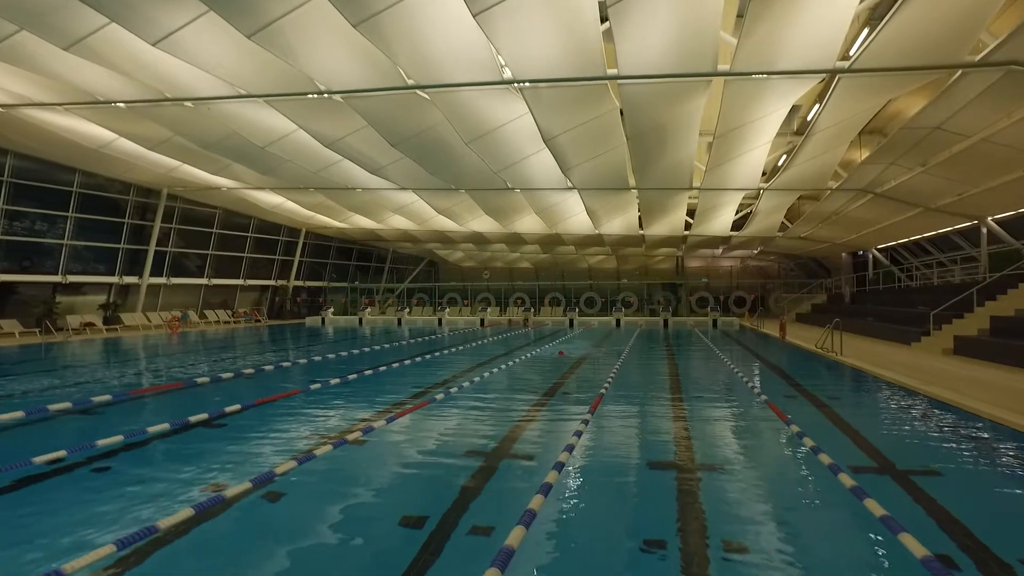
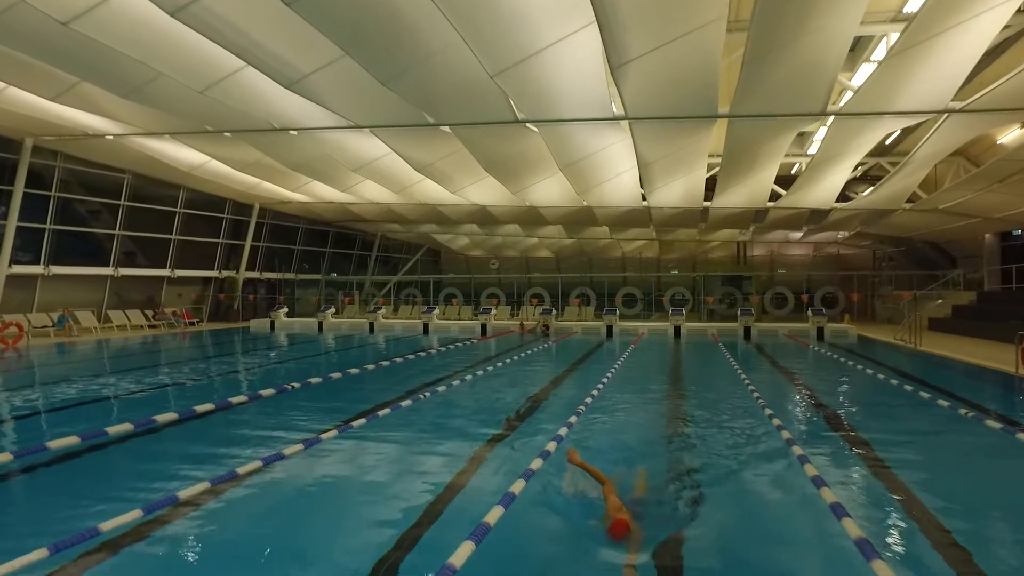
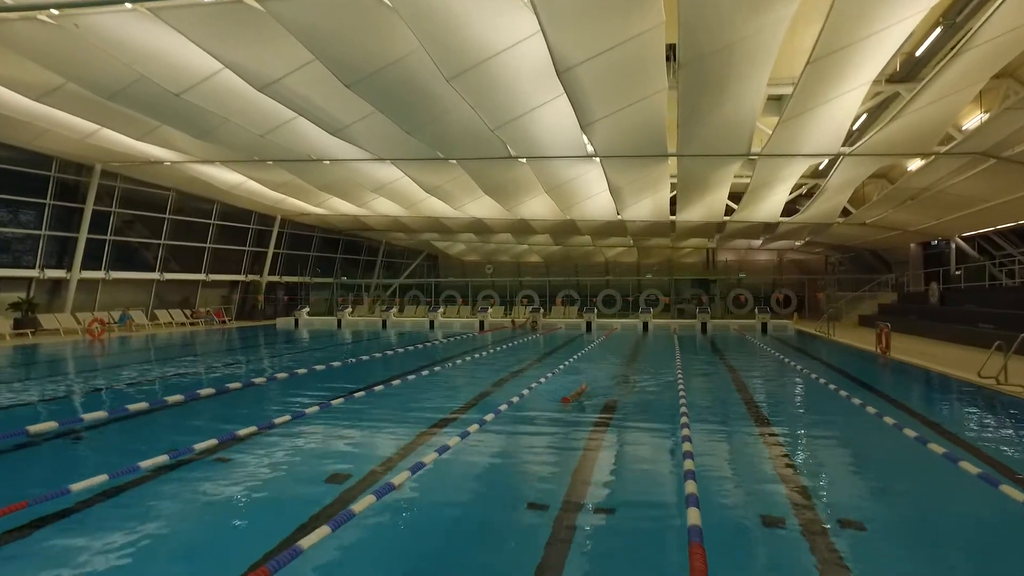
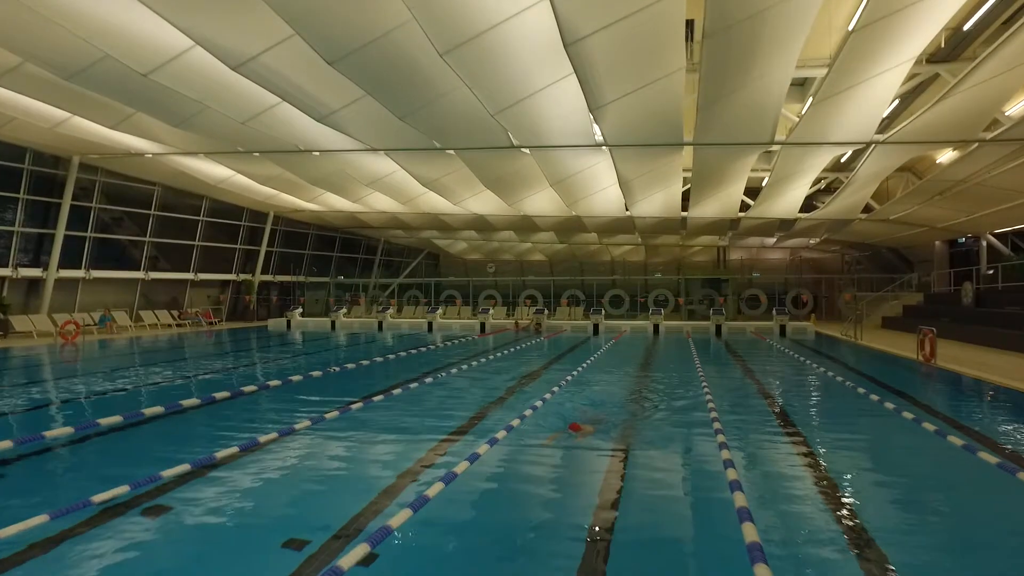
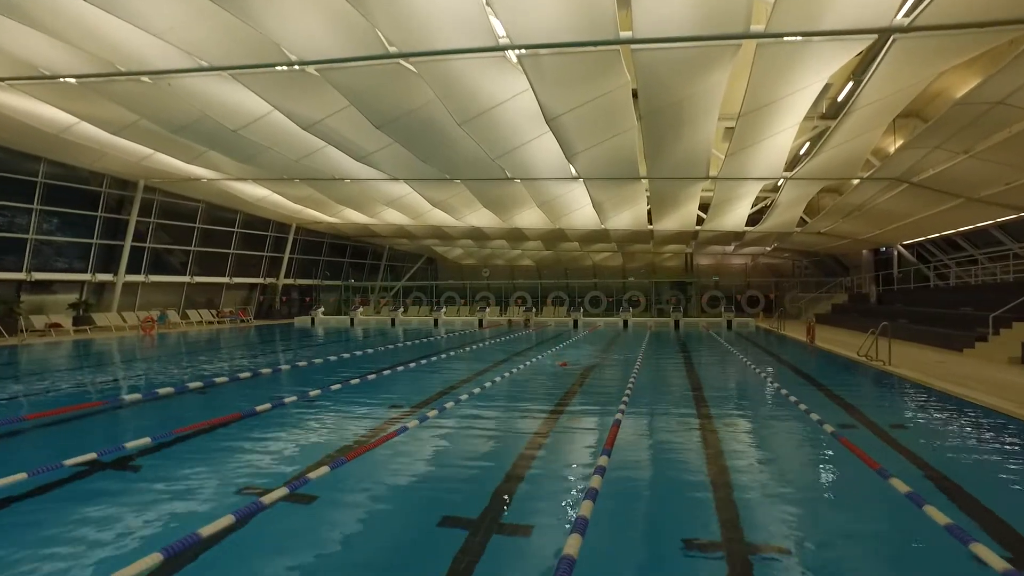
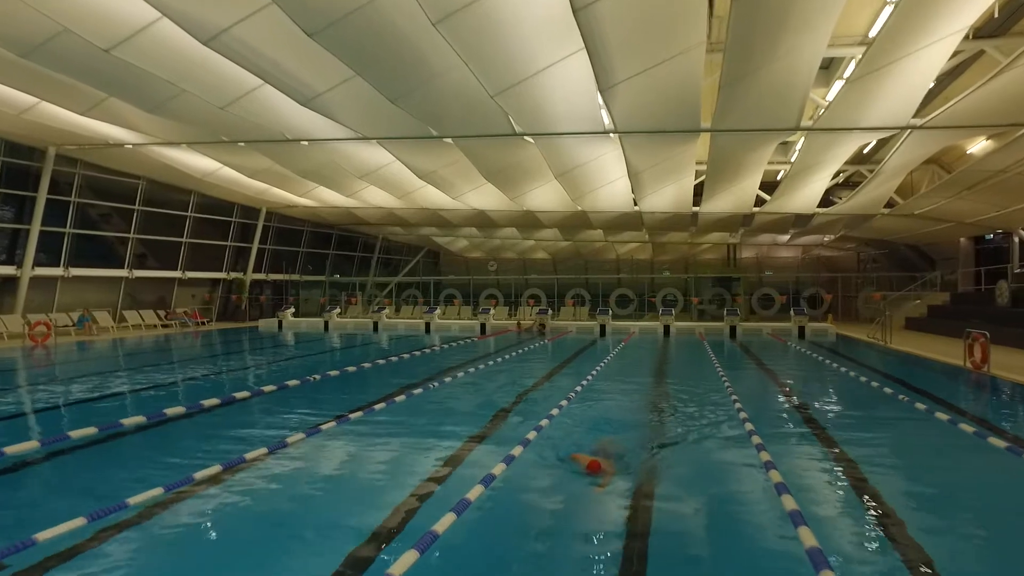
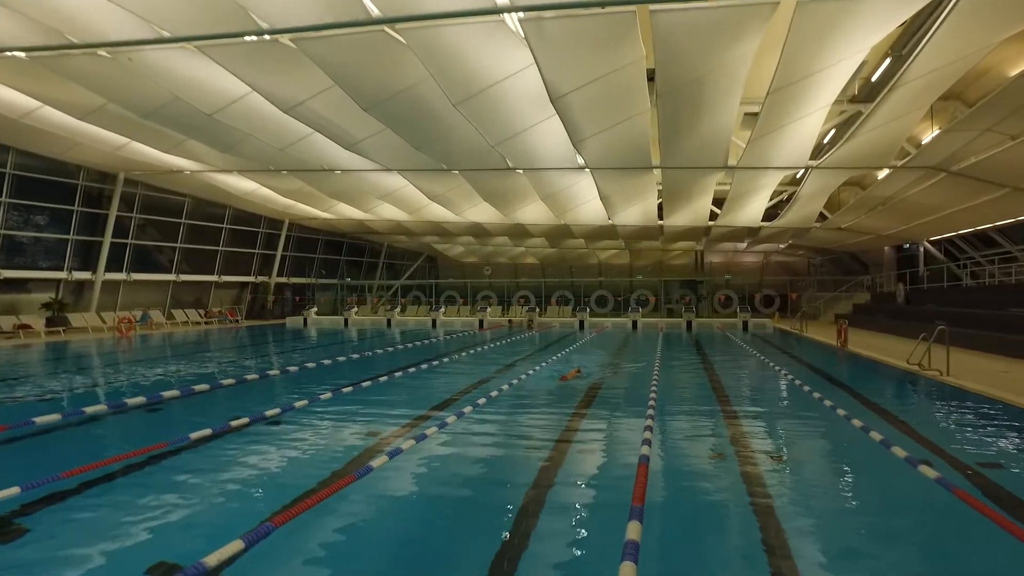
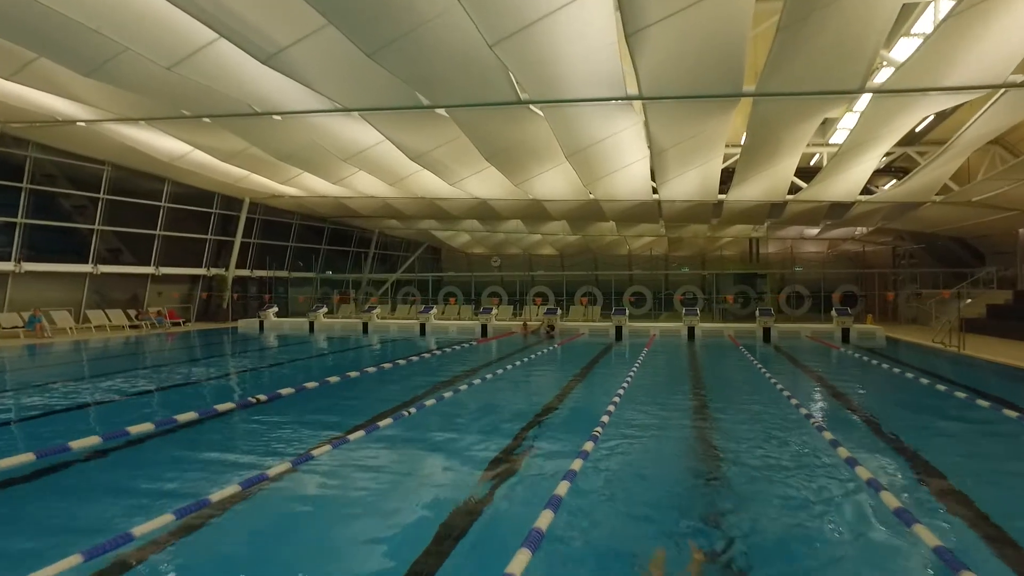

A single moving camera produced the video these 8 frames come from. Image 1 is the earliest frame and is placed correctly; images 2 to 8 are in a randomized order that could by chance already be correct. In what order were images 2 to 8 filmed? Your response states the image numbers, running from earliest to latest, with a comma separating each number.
5, 7, 3, 4, 6, 2, 8
